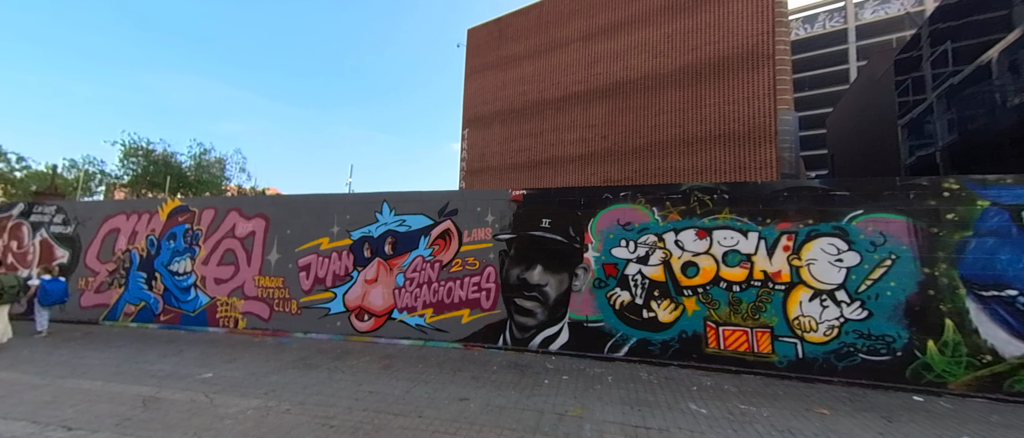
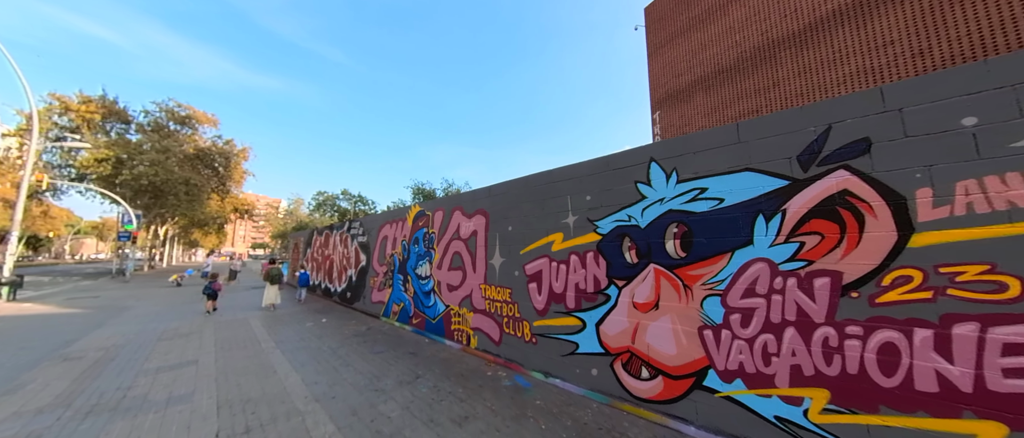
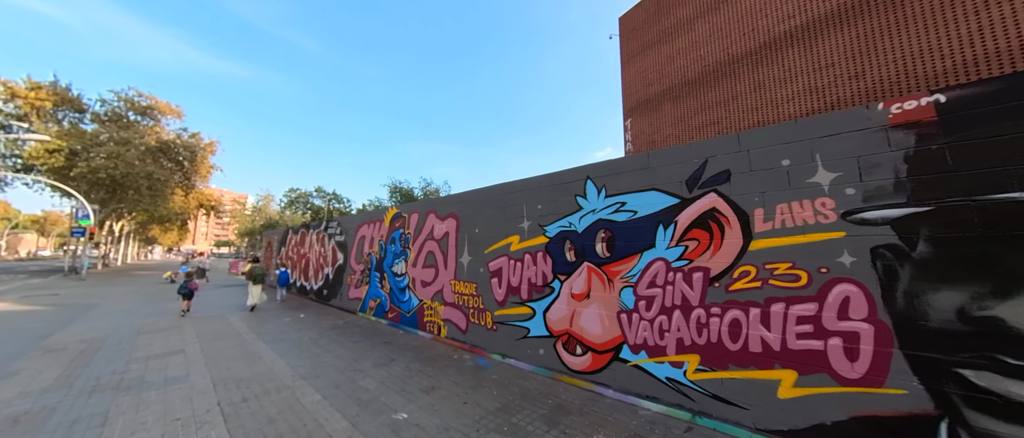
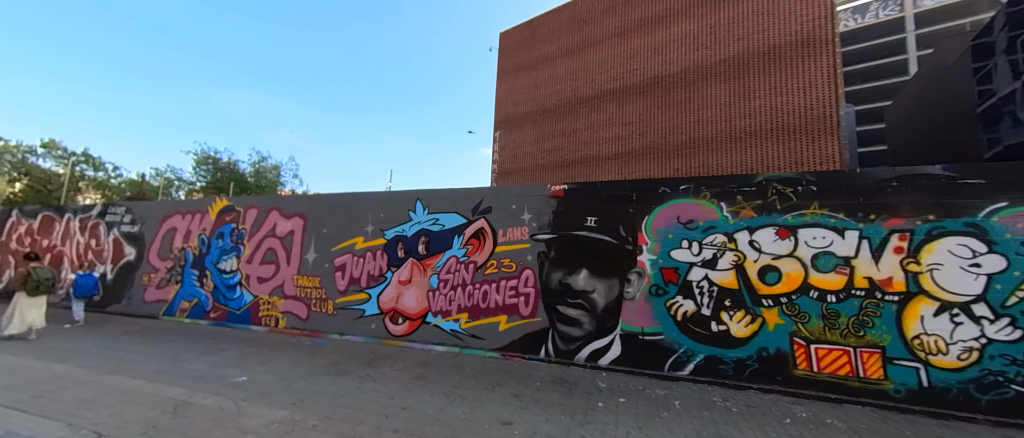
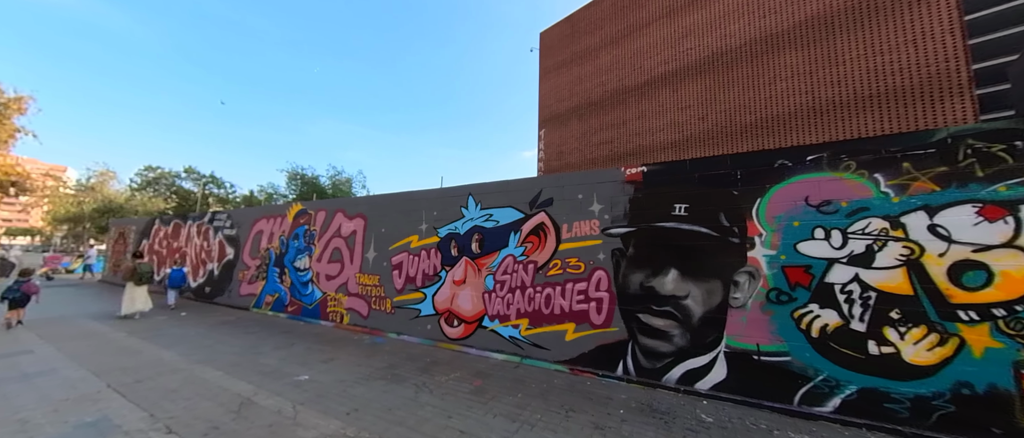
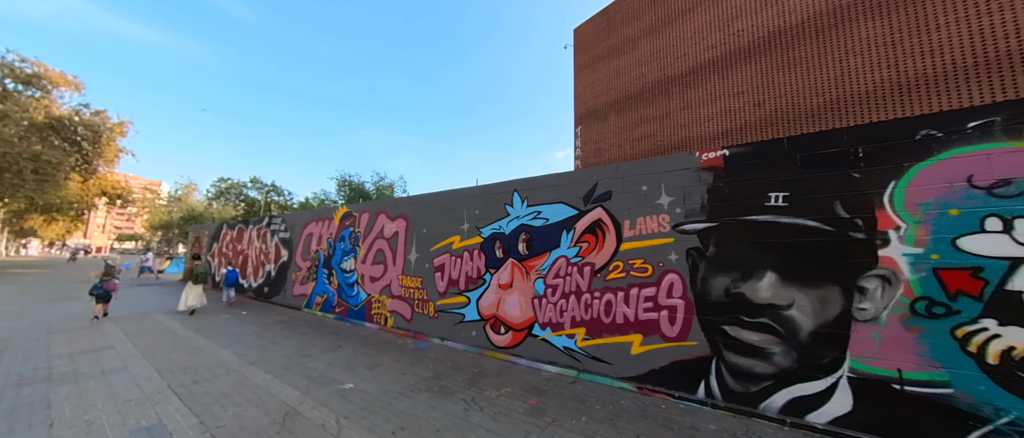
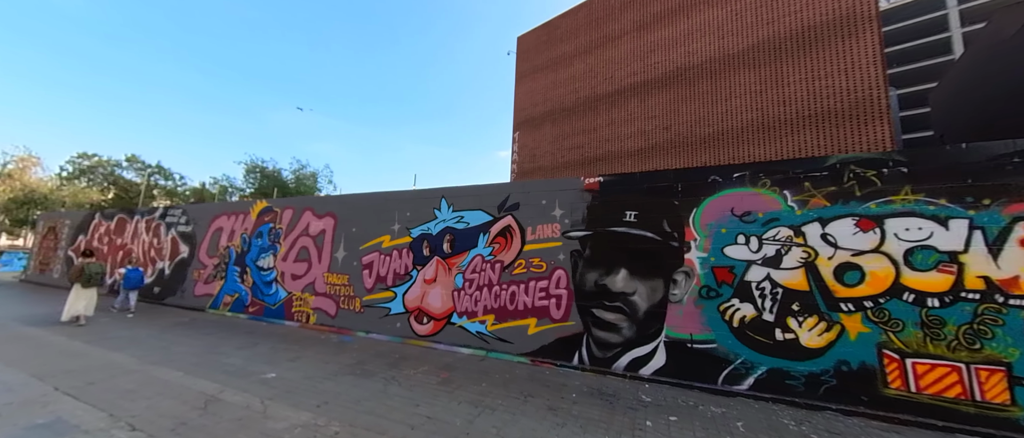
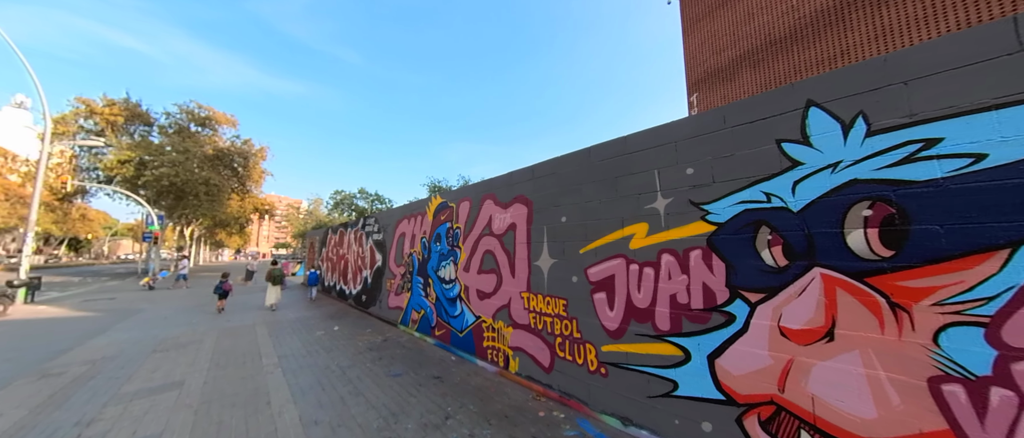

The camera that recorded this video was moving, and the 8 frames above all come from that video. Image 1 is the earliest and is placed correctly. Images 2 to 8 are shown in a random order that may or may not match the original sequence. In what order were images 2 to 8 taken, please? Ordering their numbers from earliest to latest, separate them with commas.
4, 7, 5, 6, 3, 2, 8
